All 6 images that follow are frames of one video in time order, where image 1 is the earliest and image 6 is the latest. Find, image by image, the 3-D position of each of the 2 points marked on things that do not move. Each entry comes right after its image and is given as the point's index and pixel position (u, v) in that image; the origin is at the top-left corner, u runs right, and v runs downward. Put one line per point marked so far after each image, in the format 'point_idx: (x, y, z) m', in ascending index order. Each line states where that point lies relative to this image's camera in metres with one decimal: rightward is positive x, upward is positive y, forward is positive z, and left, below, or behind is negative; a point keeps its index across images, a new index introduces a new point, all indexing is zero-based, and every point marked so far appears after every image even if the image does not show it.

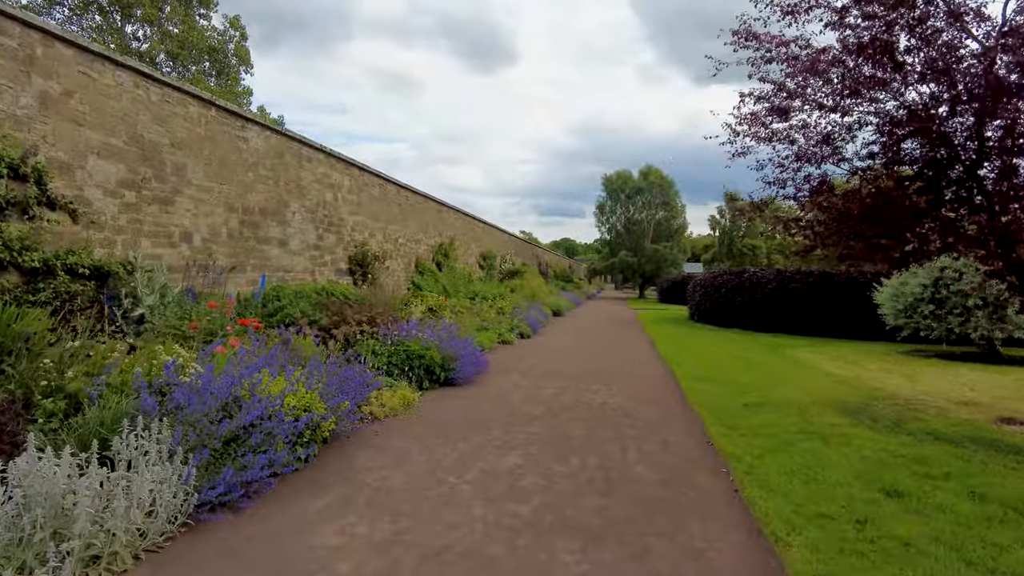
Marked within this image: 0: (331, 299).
0: (-1.8, -0.1, +6.6) m
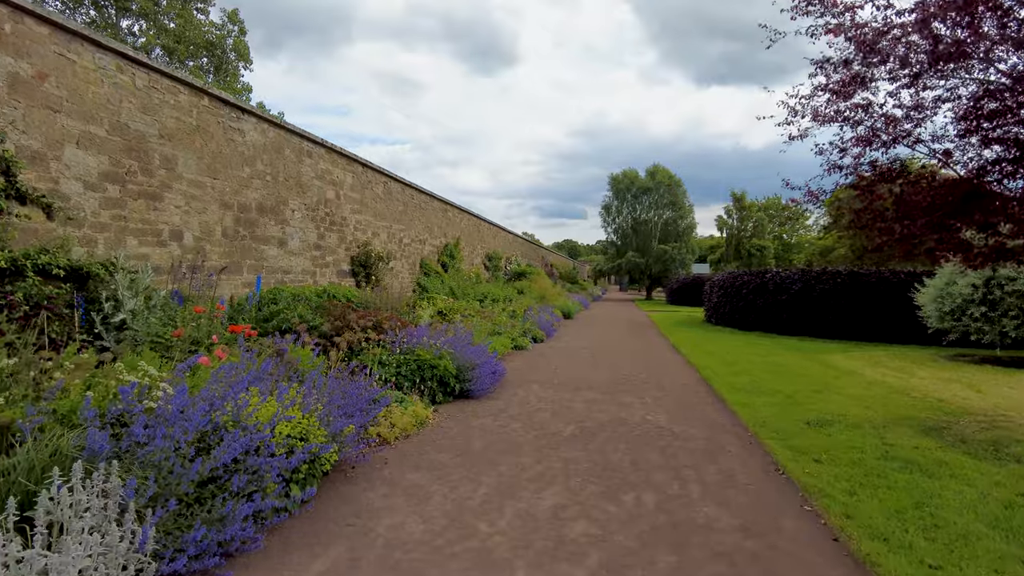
0: (-1.6, -0.1, +6.1) m
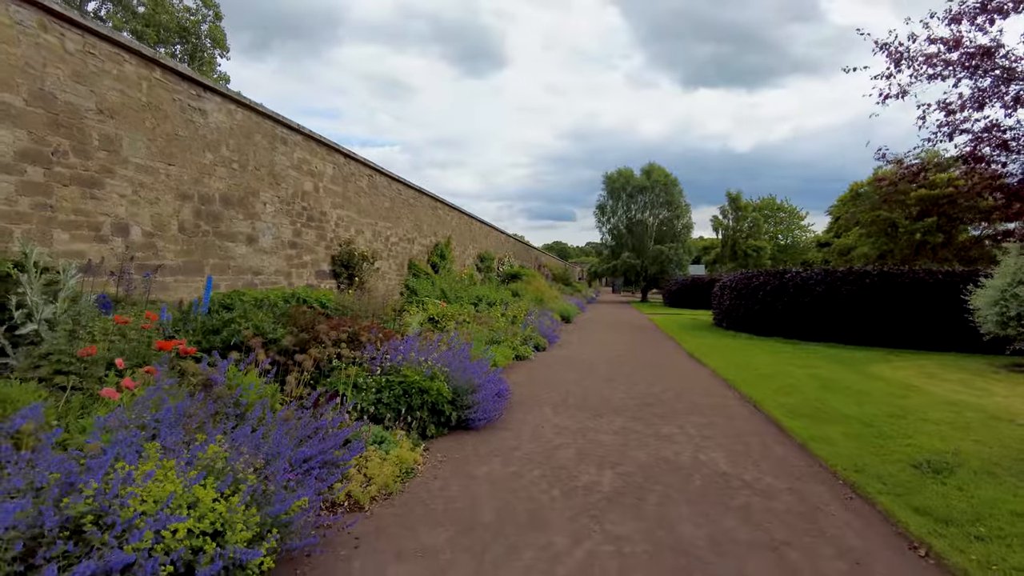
0: (-1.6, -0.2, +5.0) m
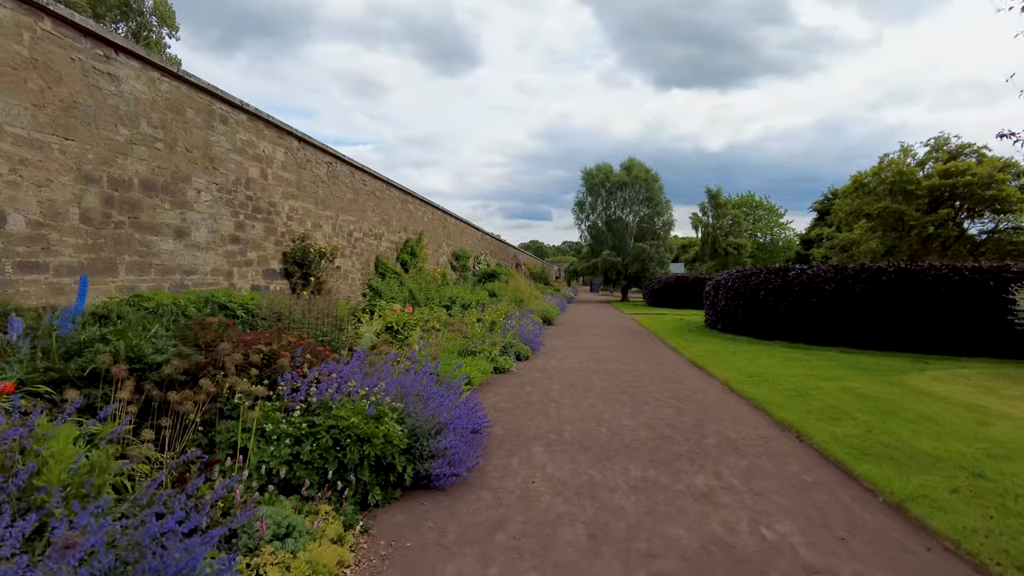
0: (-1.7, -0.2, +3.9) m
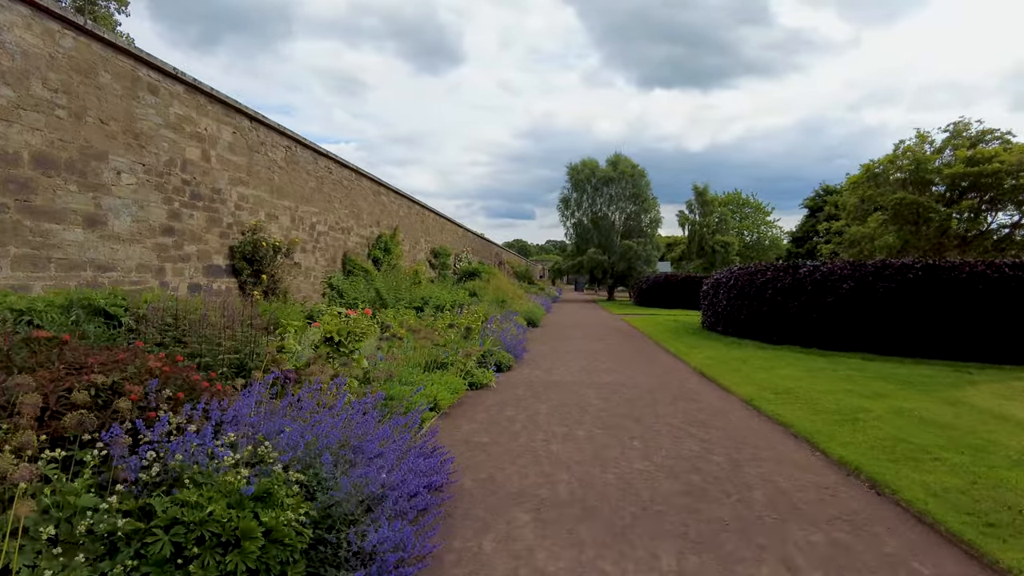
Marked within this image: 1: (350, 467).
0: (-1.8, -0.2, +2.8) m
1: (-0.5, -0.5, +2.1) m
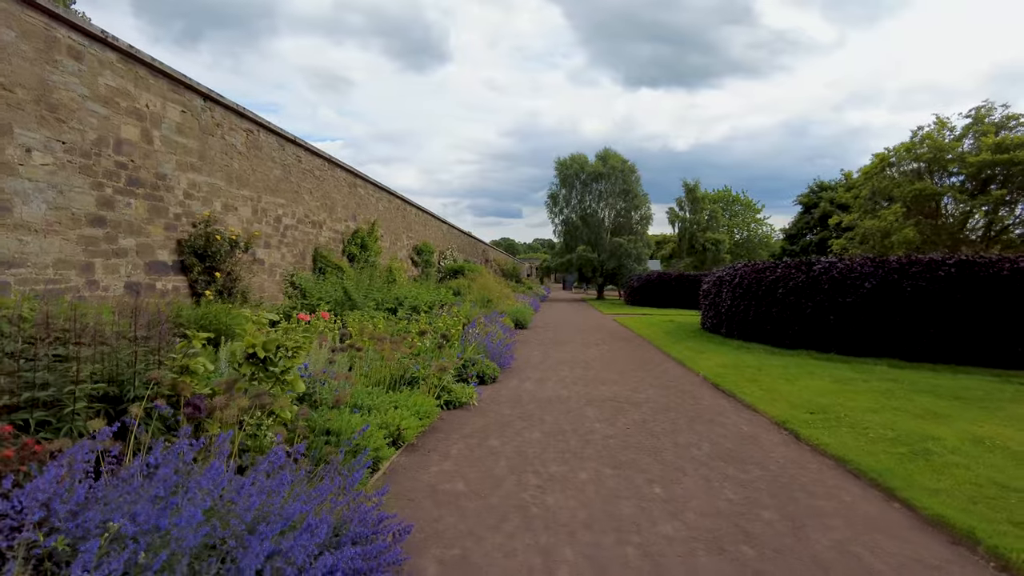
0: (-1.9, -0.2, +1.8) m
1: (-0.6, -0.5, +1.2) m
